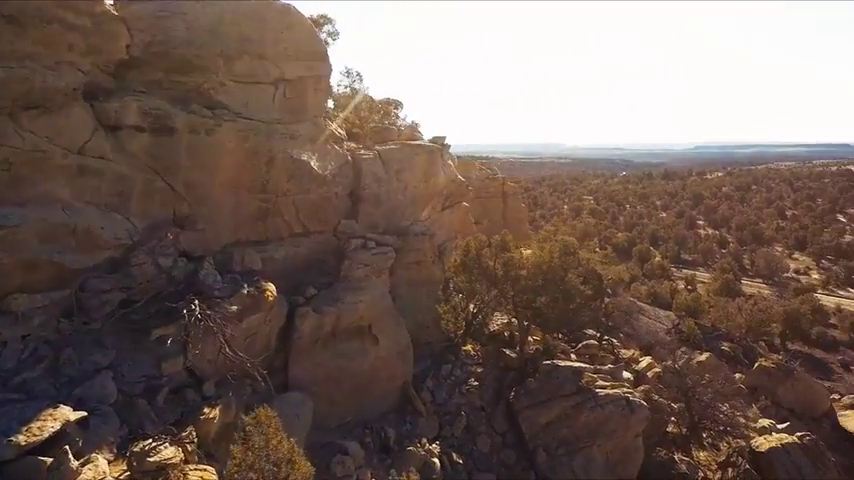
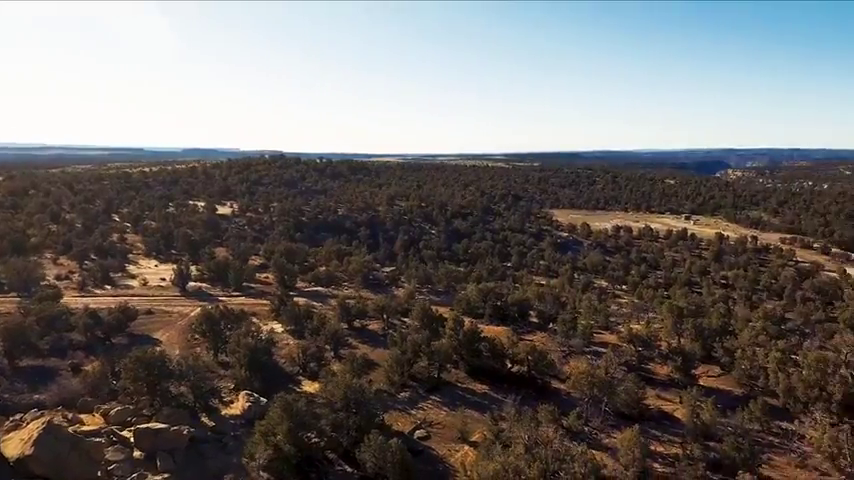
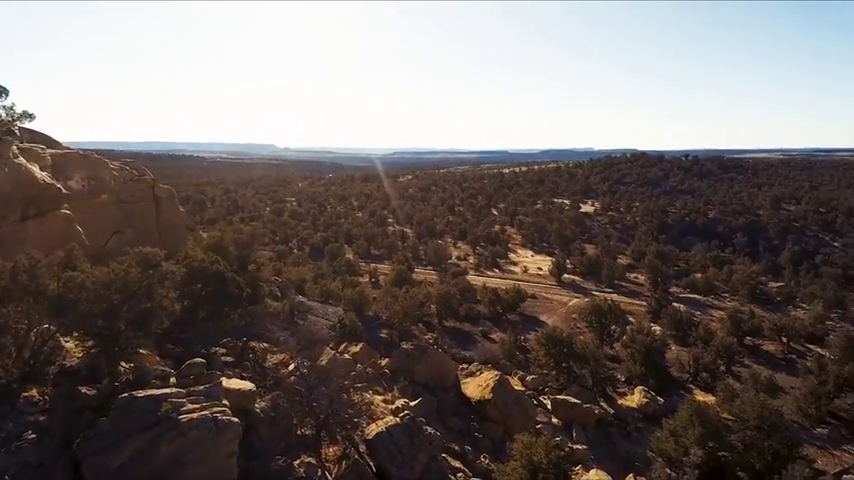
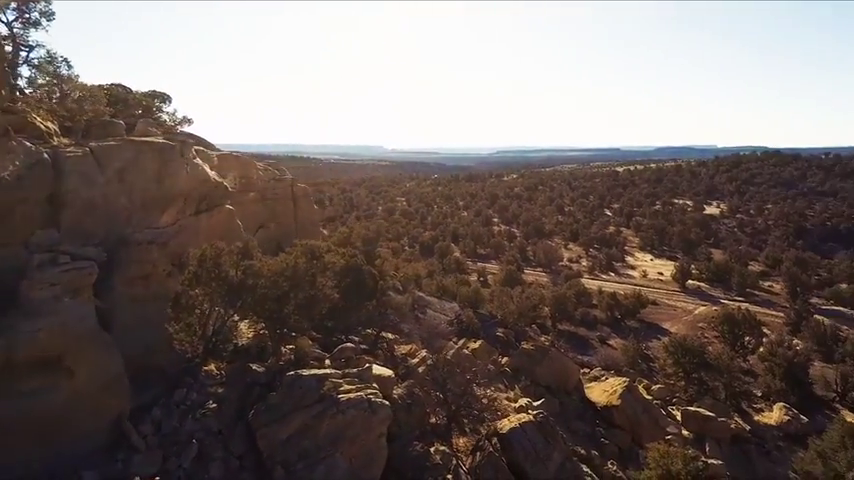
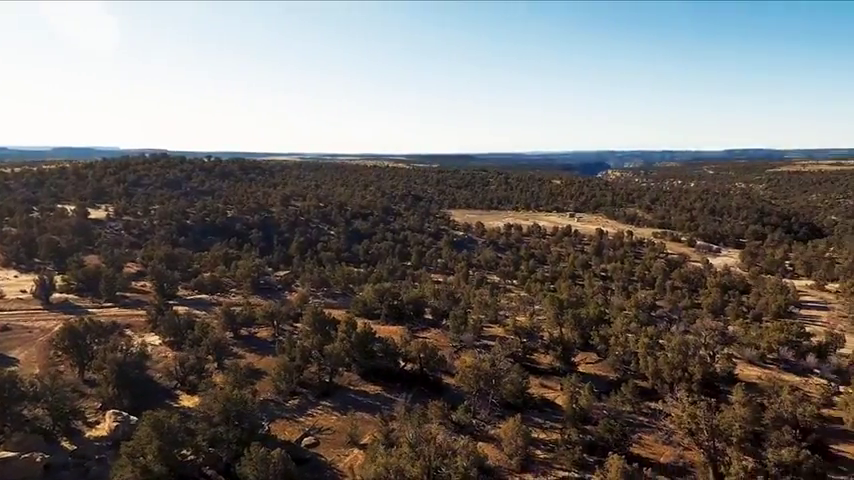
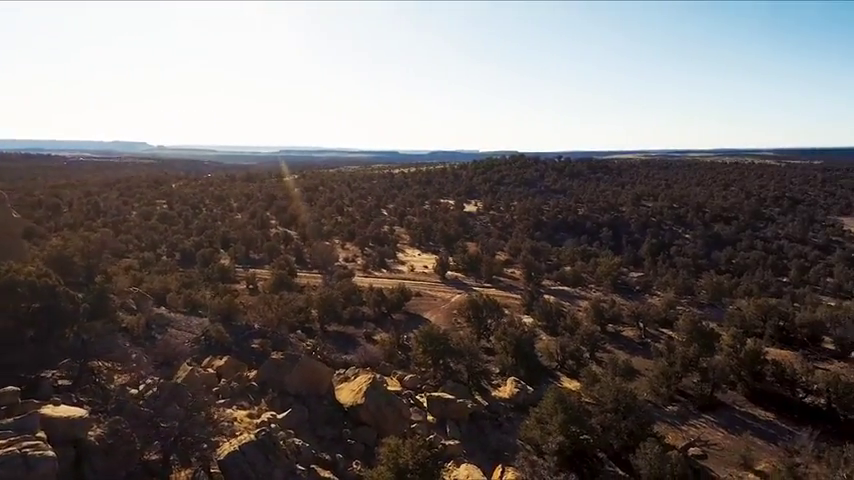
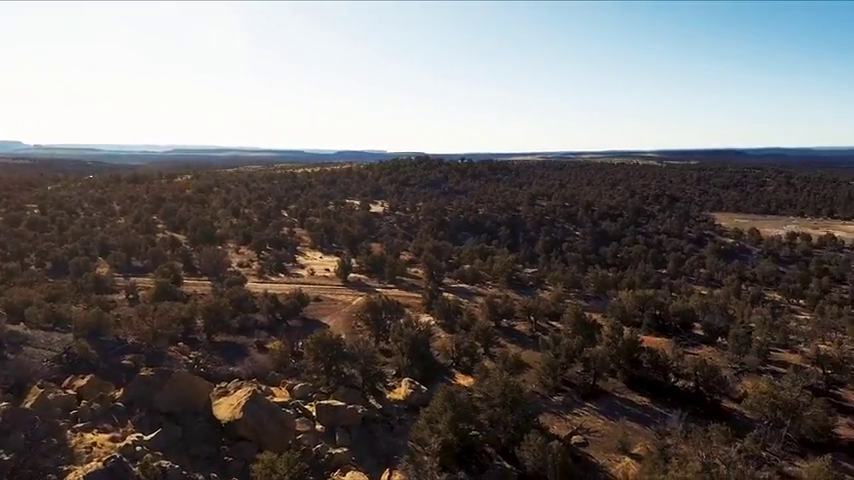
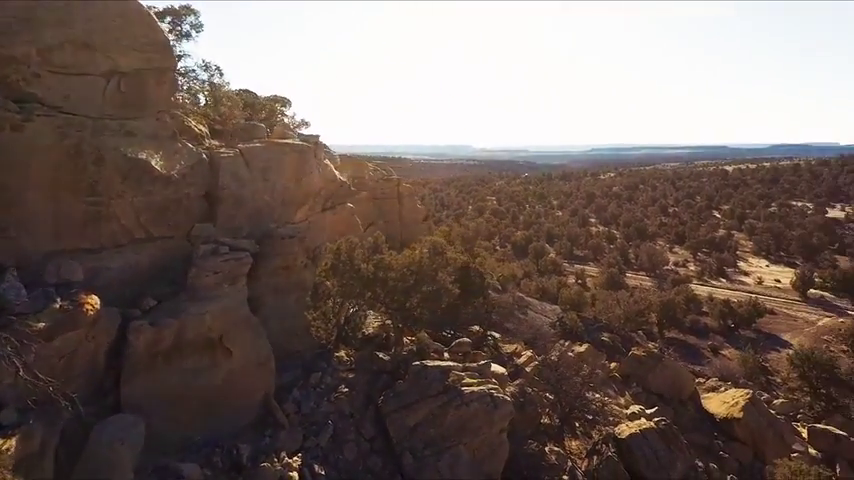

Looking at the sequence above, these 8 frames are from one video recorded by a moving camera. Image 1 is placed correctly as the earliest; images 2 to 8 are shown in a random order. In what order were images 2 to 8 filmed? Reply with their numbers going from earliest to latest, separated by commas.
8, 4, 3, 6, 7, 2, 5
